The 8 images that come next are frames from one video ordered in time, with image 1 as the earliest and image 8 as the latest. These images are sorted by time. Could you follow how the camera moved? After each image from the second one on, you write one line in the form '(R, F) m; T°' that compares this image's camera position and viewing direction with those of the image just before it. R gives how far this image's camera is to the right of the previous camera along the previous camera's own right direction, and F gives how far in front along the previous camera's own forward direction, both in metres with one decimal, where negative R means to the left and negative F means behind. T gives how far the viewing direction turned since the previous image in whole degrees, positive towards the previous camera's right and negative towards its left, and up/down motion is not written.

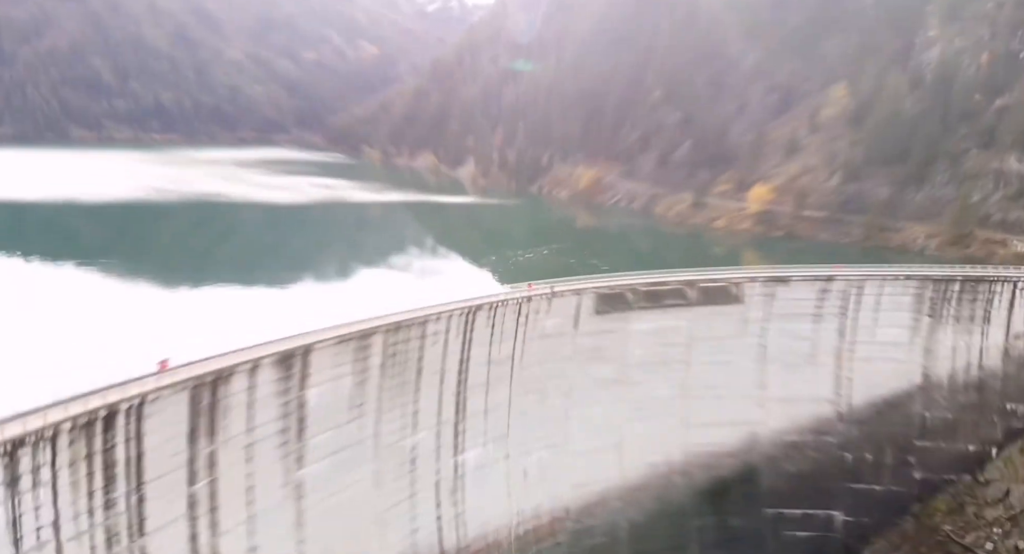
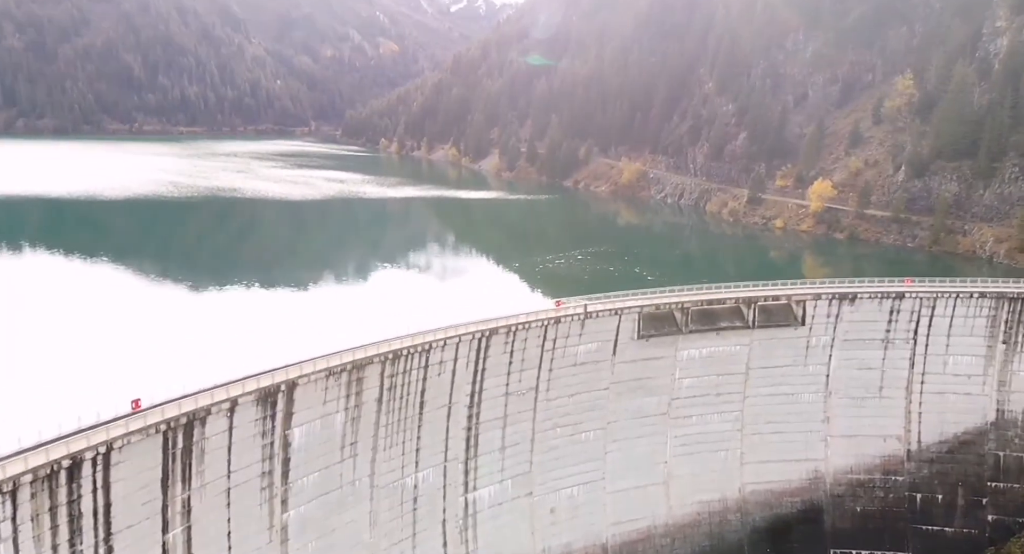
(-0.1, +1.3) m; -1°
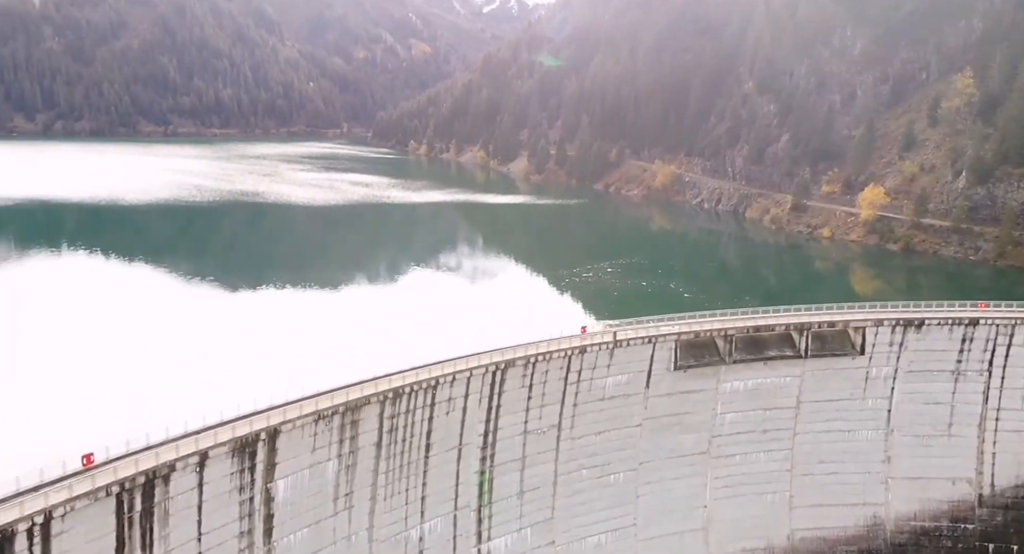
(+0.1, +1.1) m; -2°
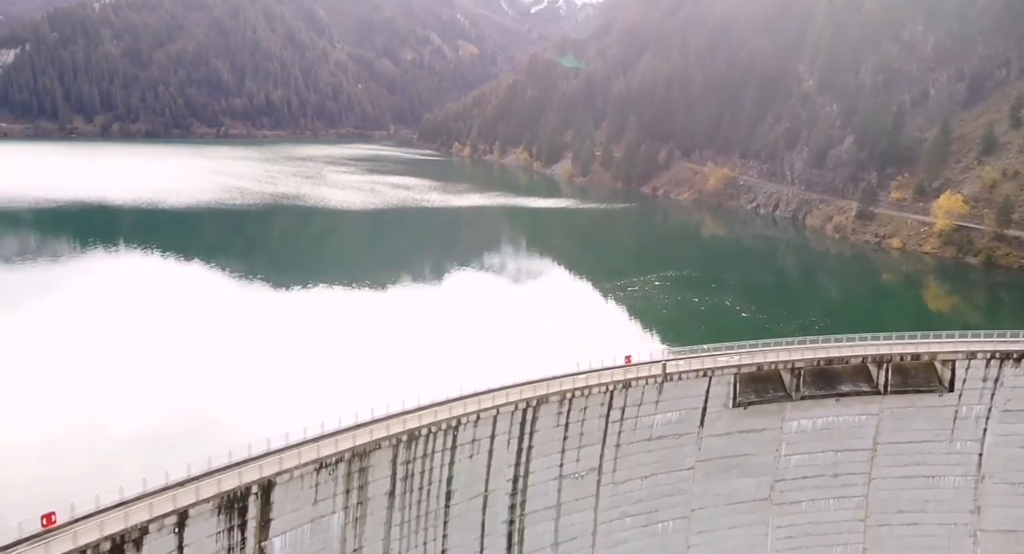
(+0.1, +1.0) m; -3°
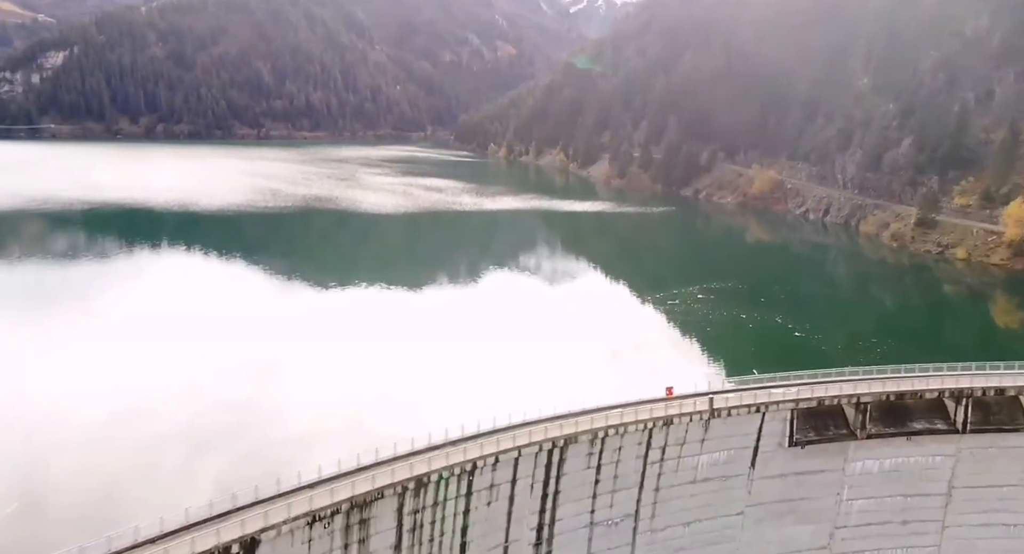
(+0.1, +0.9) m; -3°
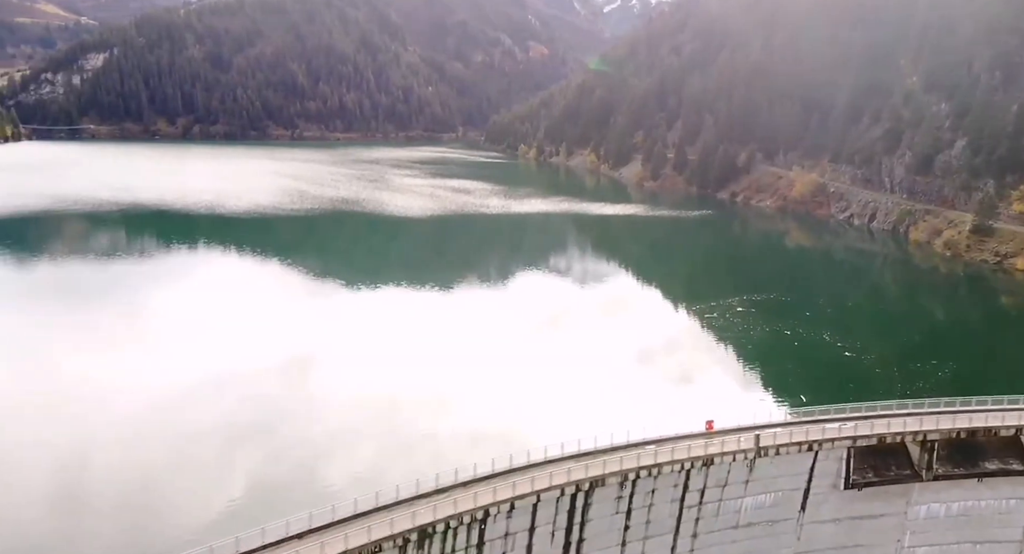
(+0.1, +0.7) m; -2°
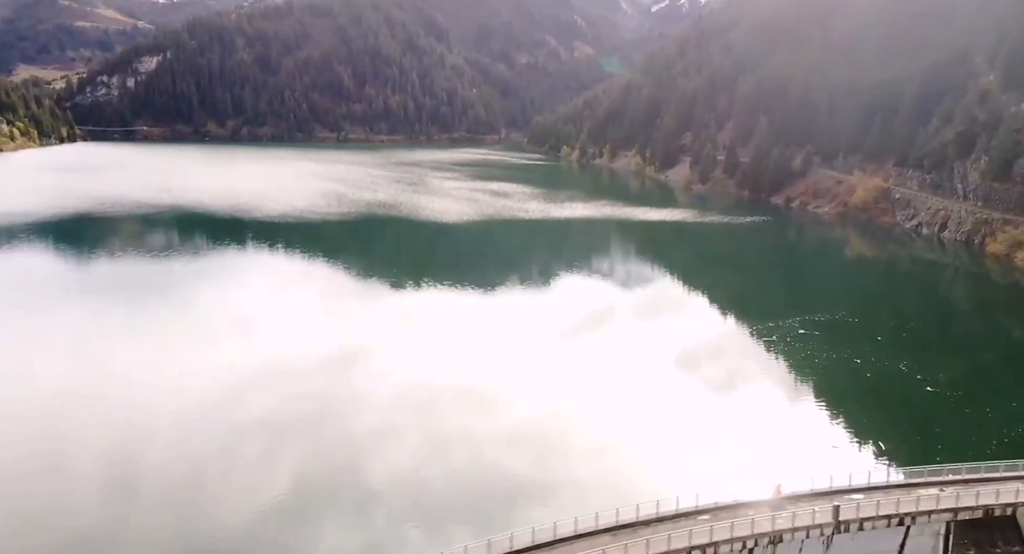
(+0.1, +1.0) m; -3°
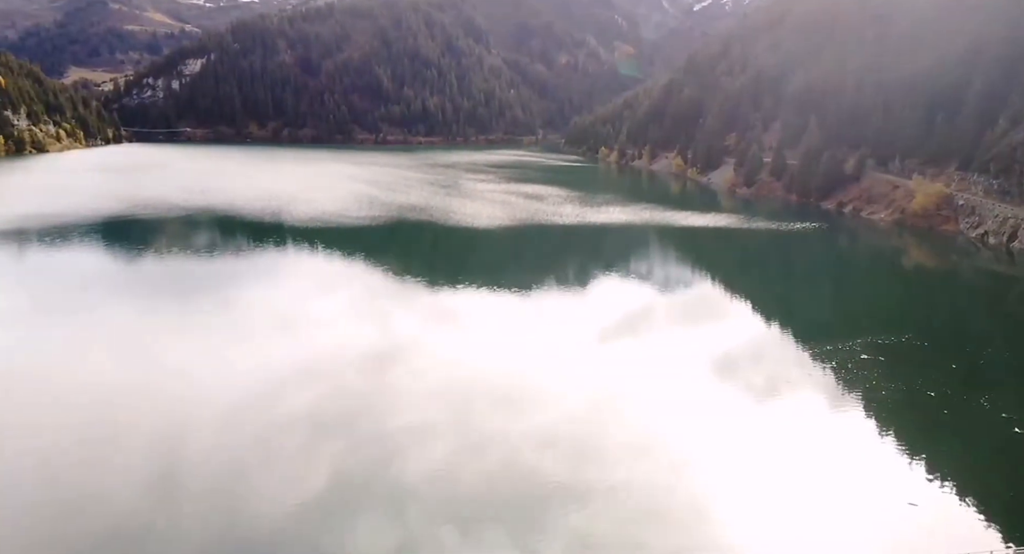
(+0.1, +0.9) m; -3°
